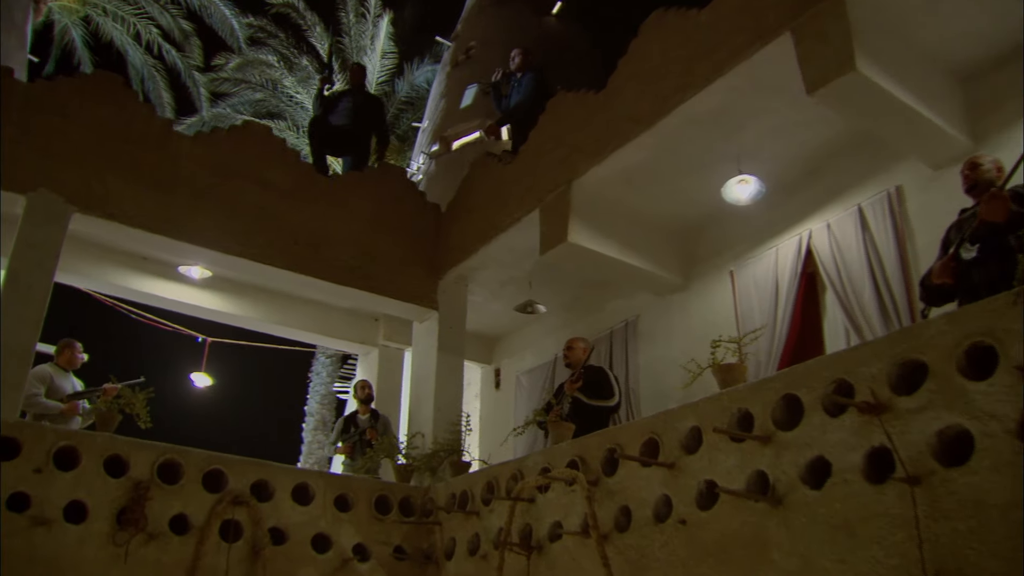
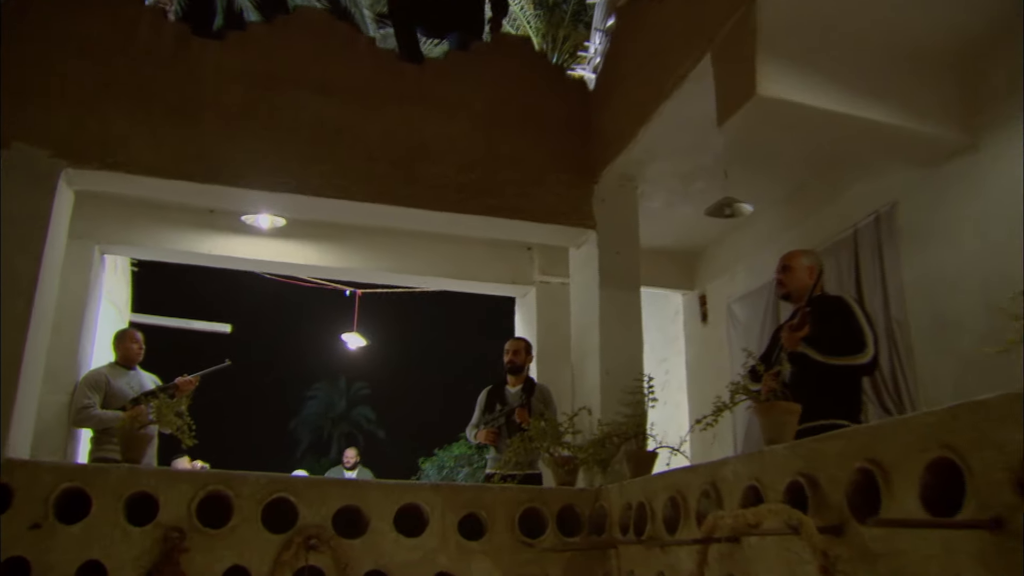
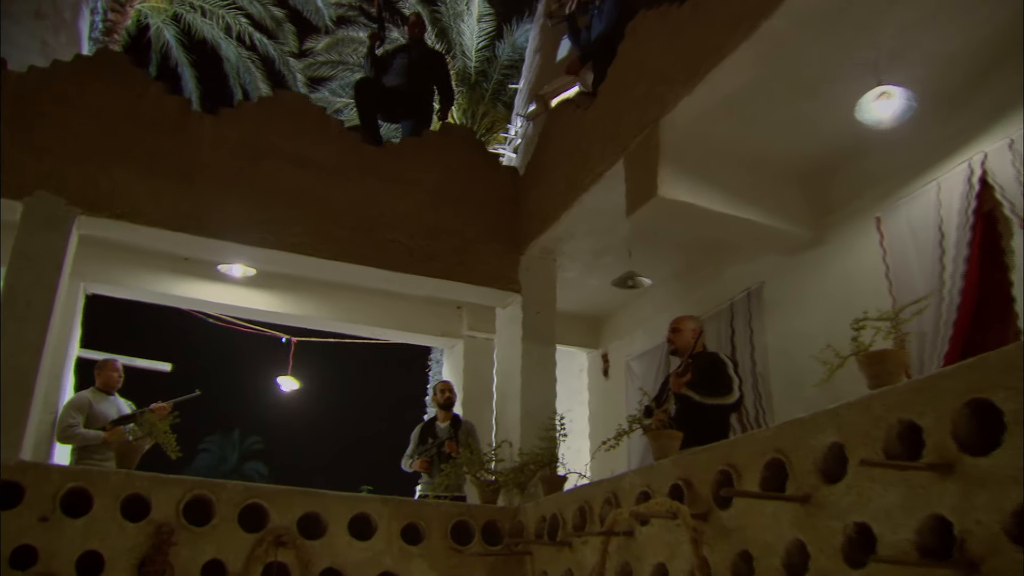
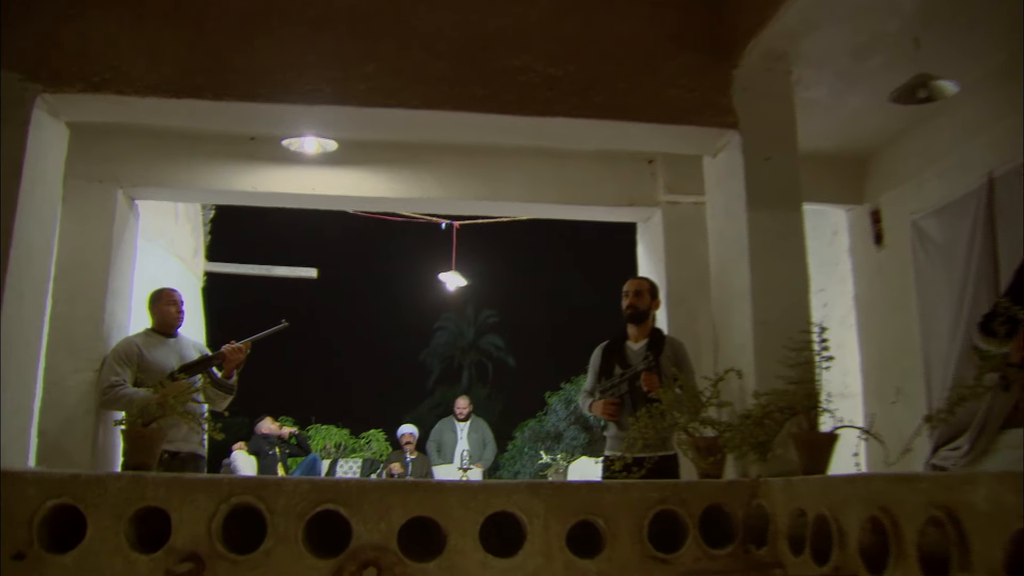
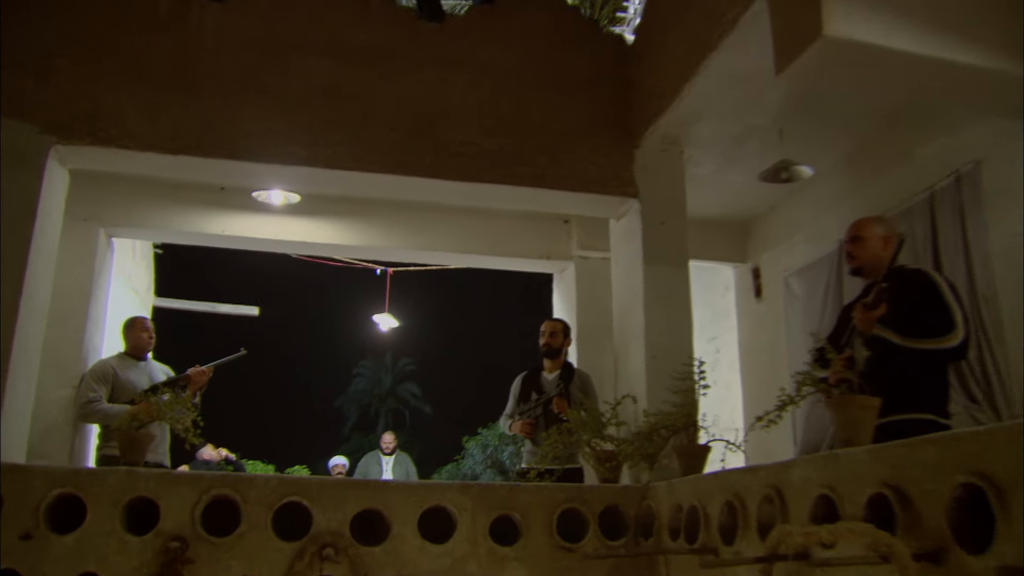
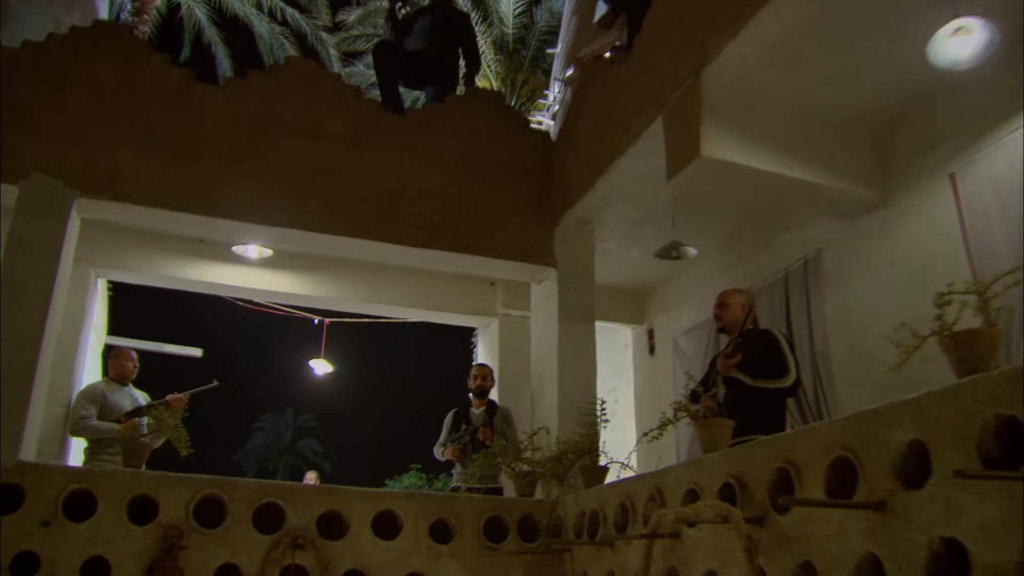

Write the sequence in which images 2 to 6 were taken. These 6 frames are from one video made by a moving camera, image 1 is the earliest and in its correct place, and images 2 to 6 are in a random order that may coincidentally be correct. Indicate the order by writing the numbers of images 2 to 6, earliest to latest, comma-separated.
3, 6, 2, 5, 4
